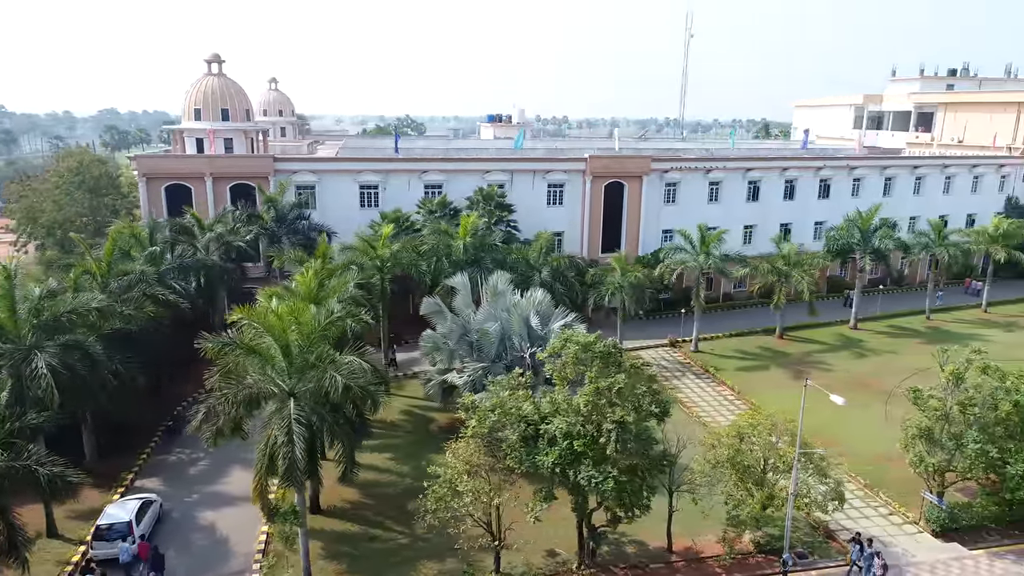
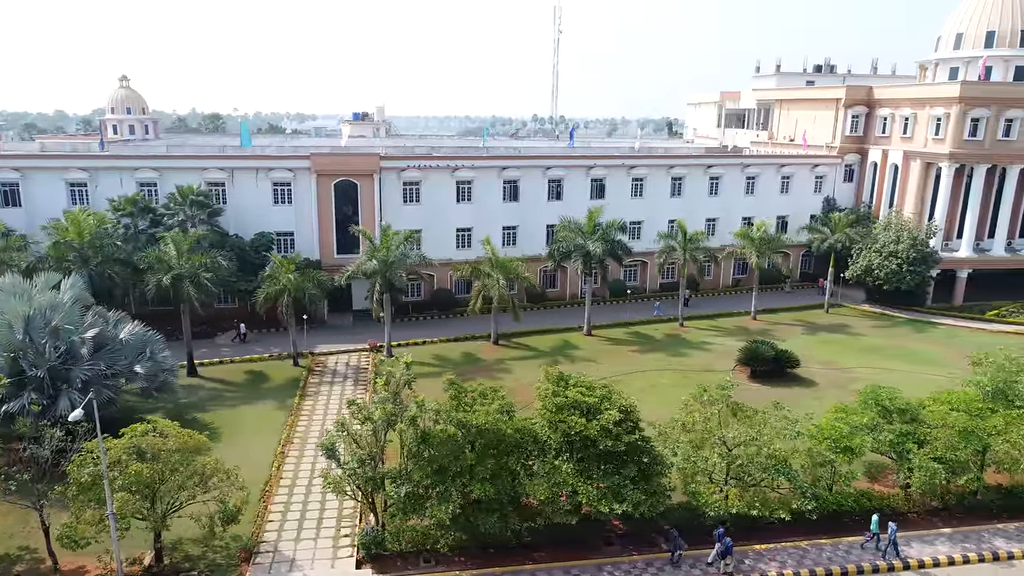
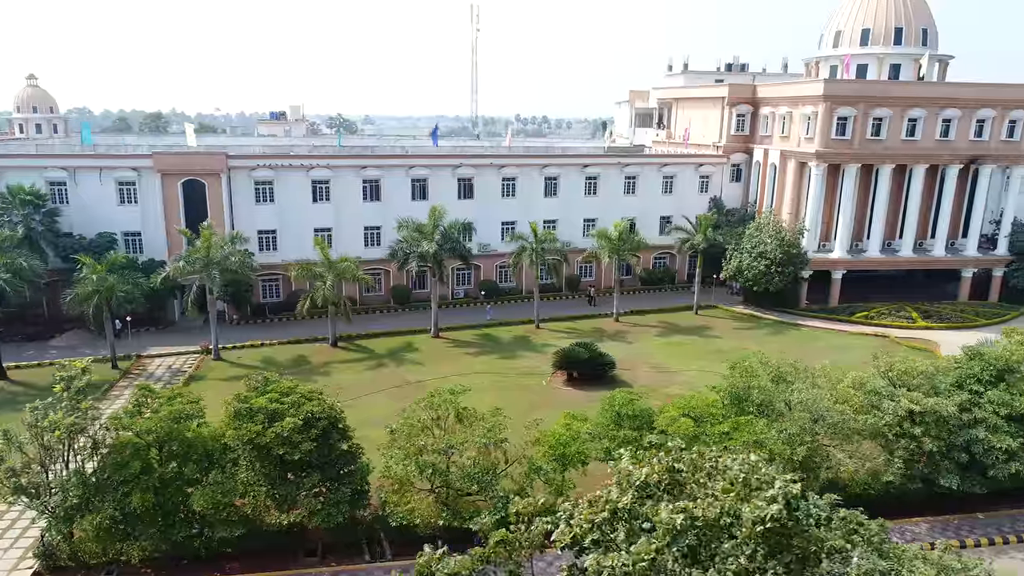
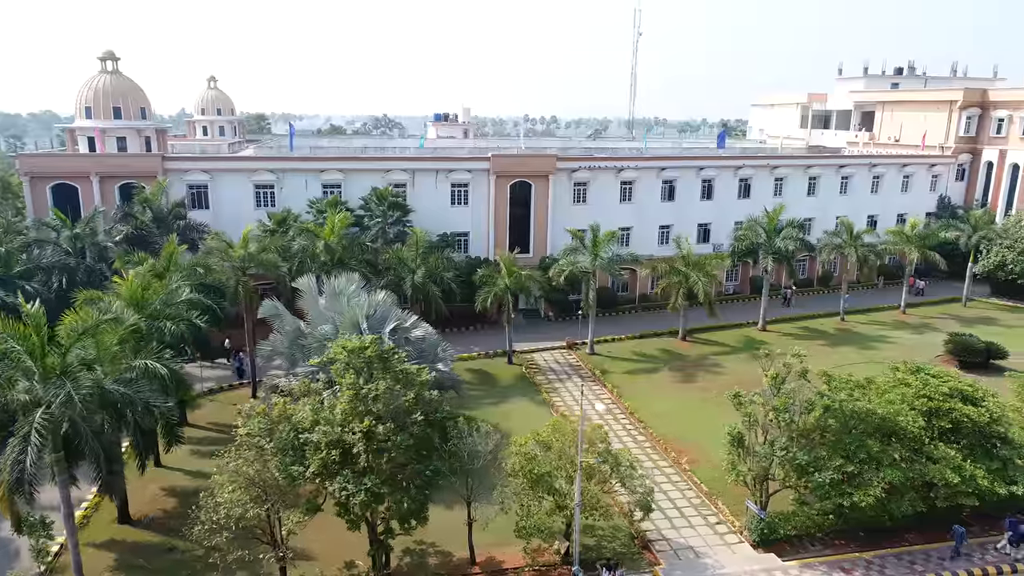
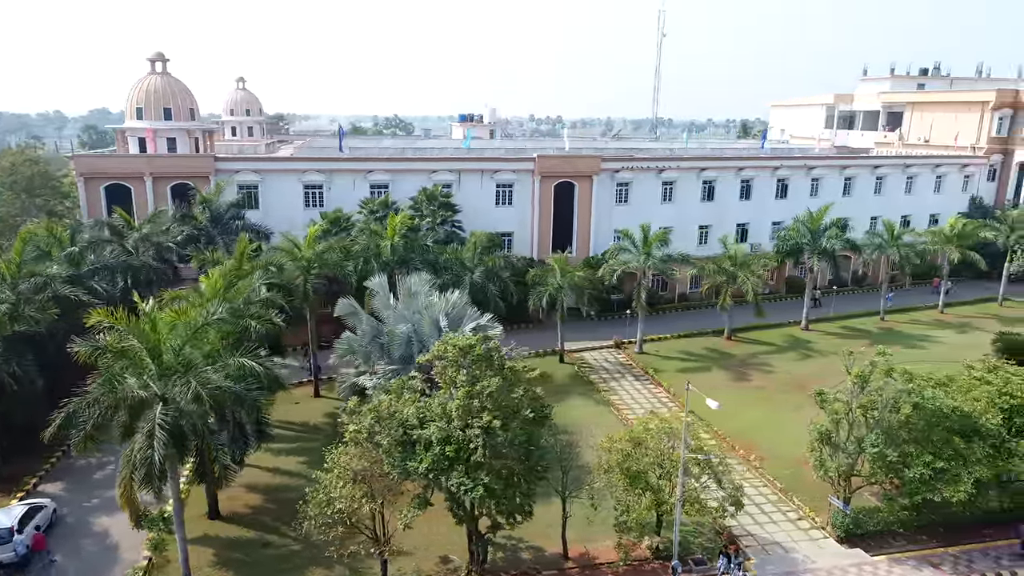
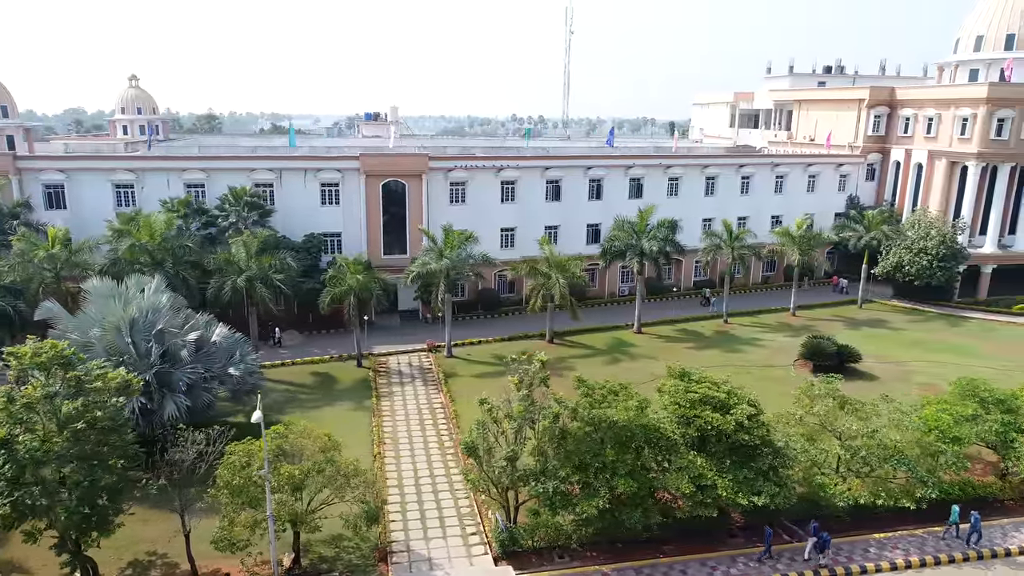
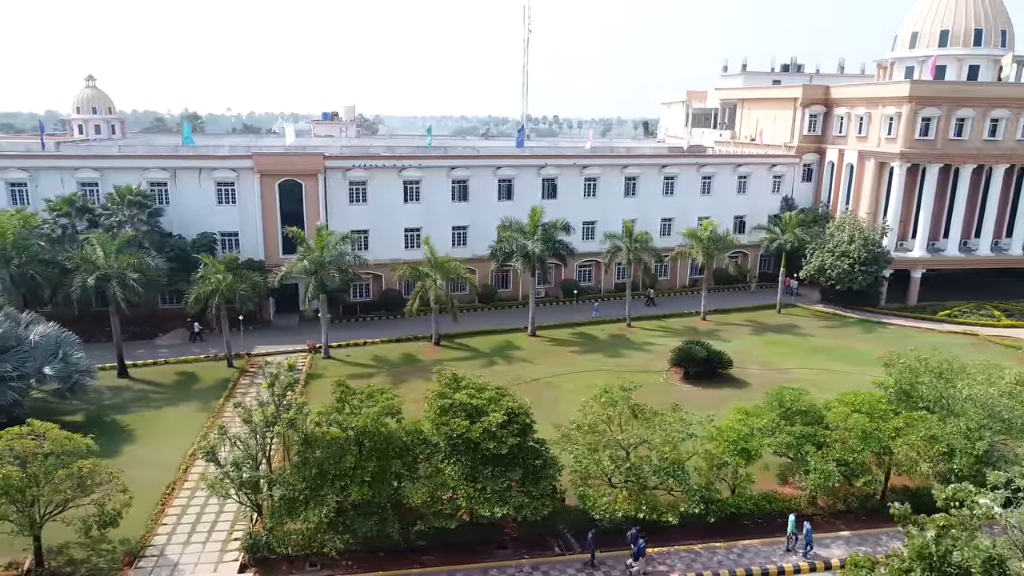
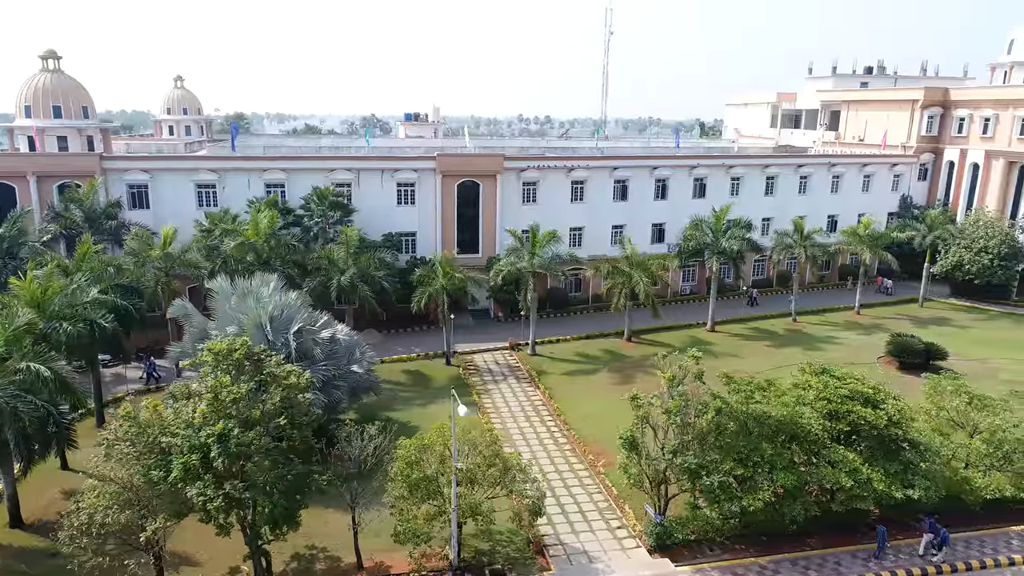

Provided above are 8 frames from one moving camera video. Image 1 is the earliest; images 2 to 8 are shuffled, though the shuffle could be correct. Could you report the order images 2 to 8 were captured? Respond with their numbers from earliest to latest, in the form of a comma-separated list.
5, 4, 8, 6, 2, 7, 3
